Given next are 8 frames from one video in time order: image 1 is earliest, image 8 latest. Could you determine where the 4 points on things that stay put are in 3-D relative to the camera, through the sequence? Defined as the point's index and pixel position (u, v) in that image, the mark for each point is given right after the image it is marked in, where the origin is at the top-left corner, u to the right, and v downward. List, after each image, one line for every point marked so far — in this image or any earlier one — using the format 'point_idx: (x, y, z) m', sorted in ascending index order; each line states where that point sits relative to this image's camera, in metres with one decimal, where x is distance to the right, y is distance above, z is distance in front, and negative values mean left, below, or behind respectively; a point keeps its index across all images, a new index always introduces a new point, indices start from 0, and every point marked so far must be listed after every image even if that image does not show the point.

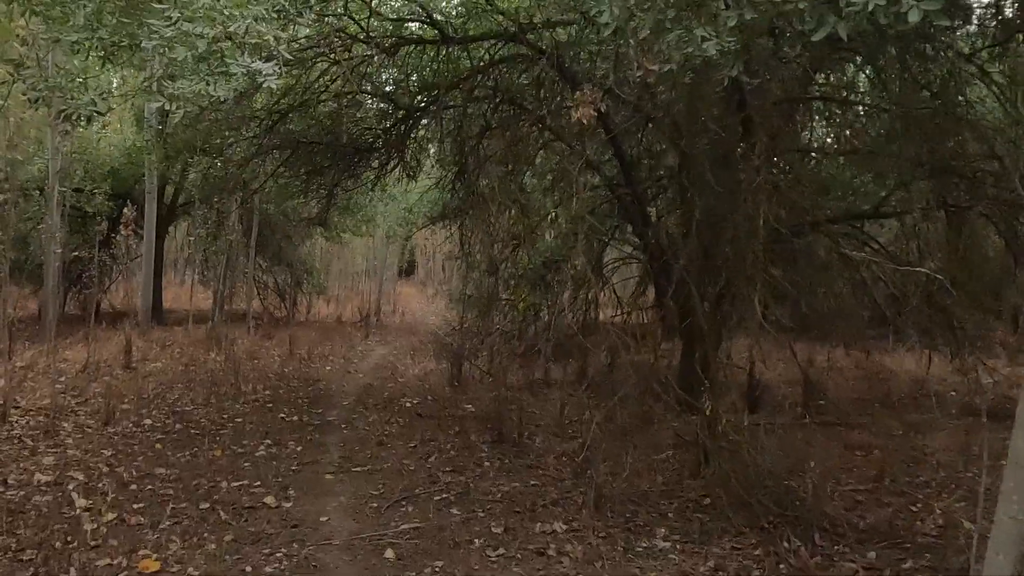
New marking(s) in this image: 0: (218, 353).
0: (-4.3, -1.0, +11.4) m
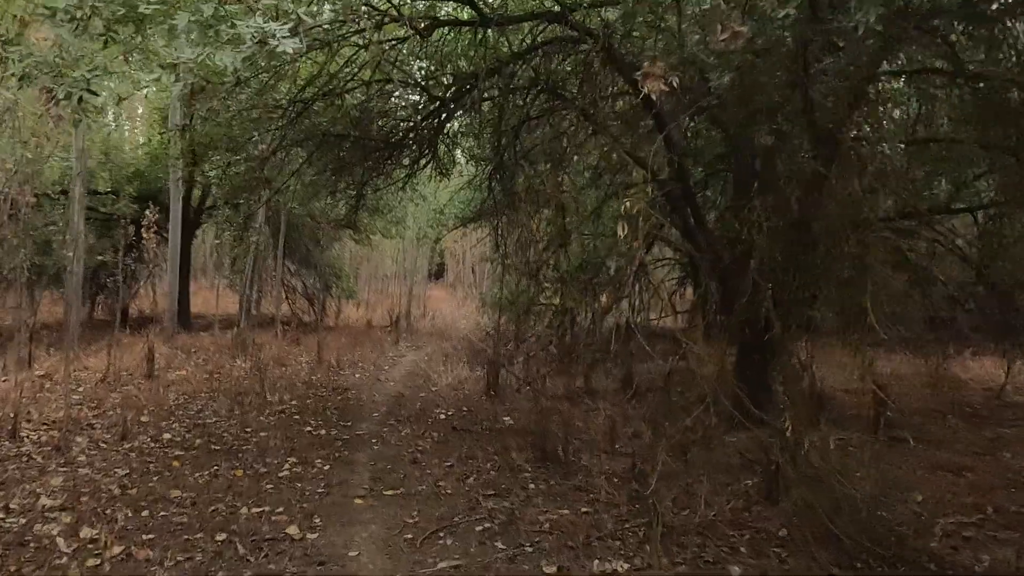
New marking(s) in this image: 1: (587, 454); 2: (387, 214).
0: (-3.8, -1.0, +11.0) m
1: (+0.6, -1.4, +6.4) m
2: (-2.5, +1.5, +15.5) m
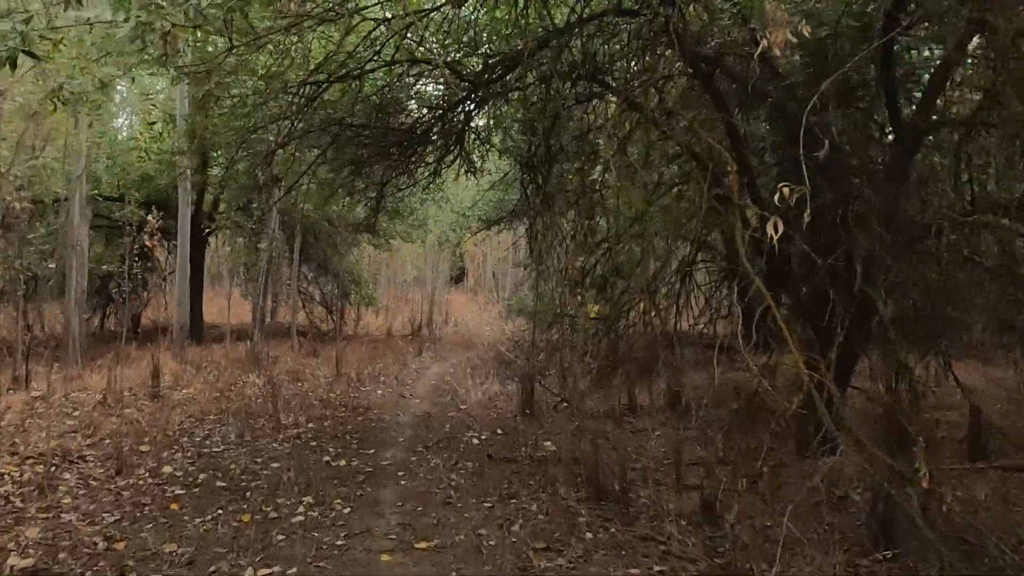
0: (-3.4, -1.2, +10.2) m
1: (+1.0, -1.4, +5.5) m
2: (-2.0, +1.4, +14.7) m
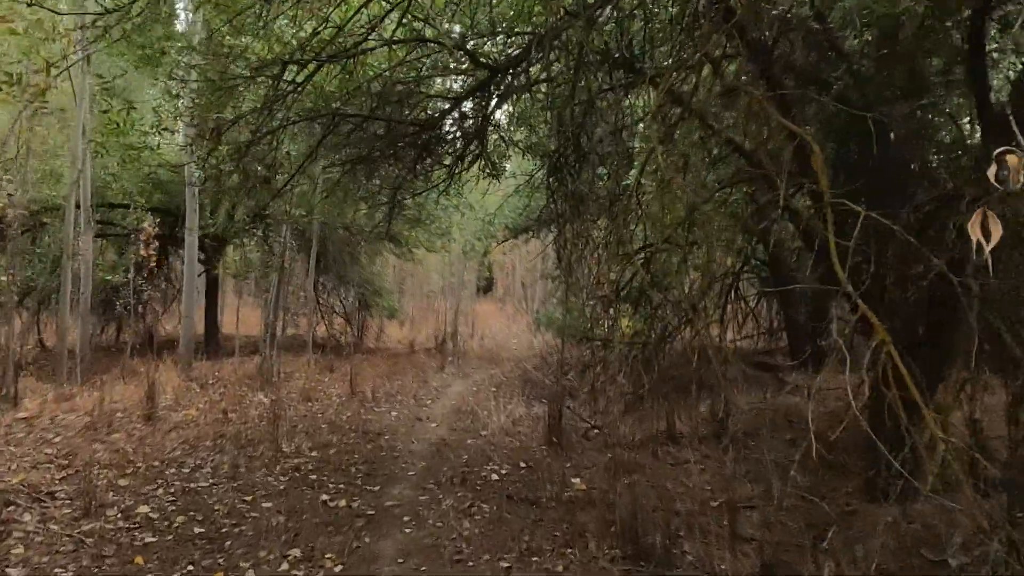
0: (-3.0, -1.3, +9.6) m
1: (+1.1, -1.6, +4.7) m
2: (-1.5, +1.2, +14.0) m
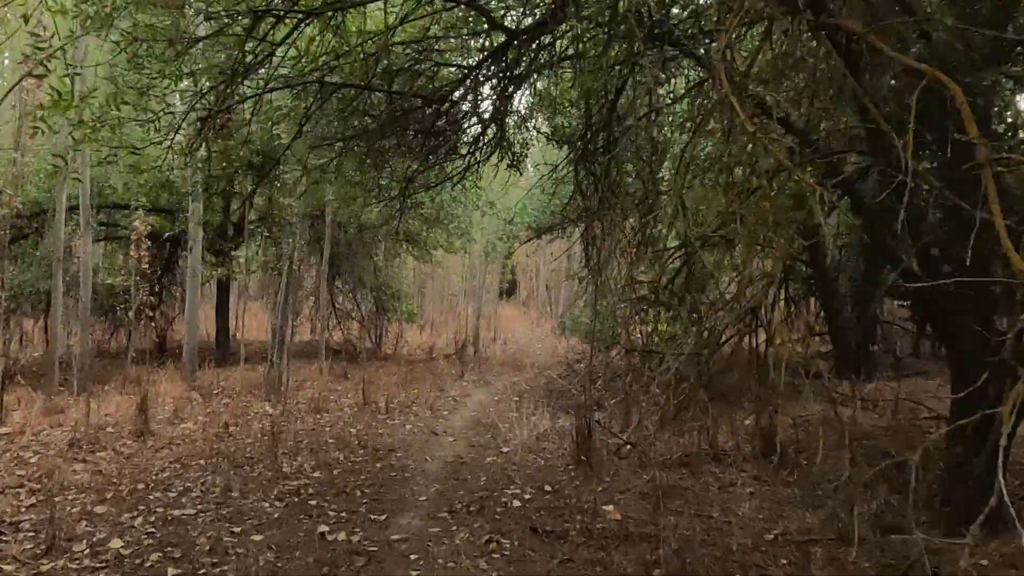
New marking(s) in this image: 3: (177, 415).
0: (-2.8, -1.4, +8.9) m
1: (+1.2, -1.6, +3.9) m
2: (-1.1, +1.1, +13.3) m
3: (-3.5, -1.3, +8.2) m
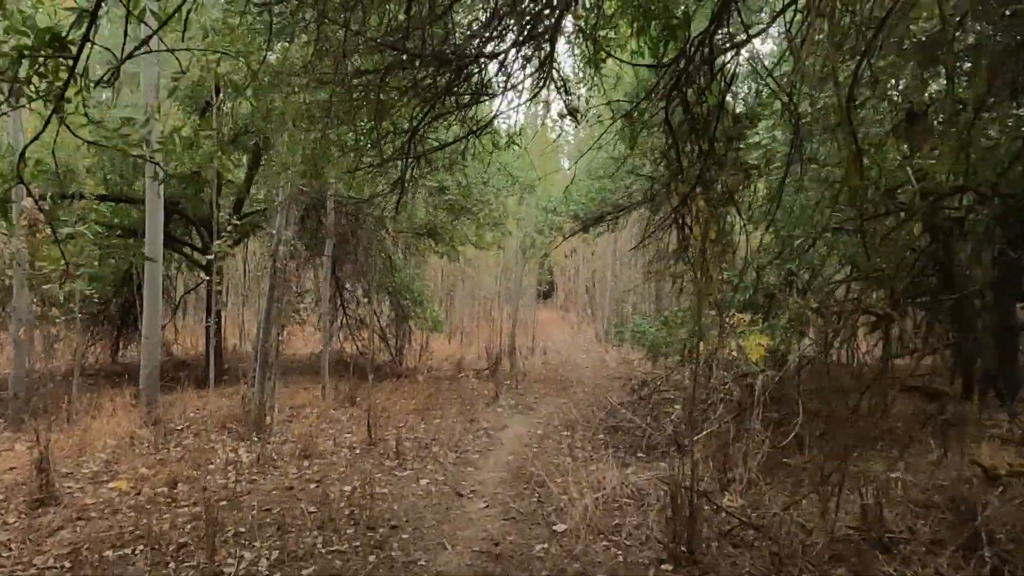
0: (-2.3, -1.4, +6.7) m
1: (+1.4, -1.5, +1.6) m
2: (-0.4, +1.1, +11.0) m
3: (-3.1, -1.4, +6.0) m
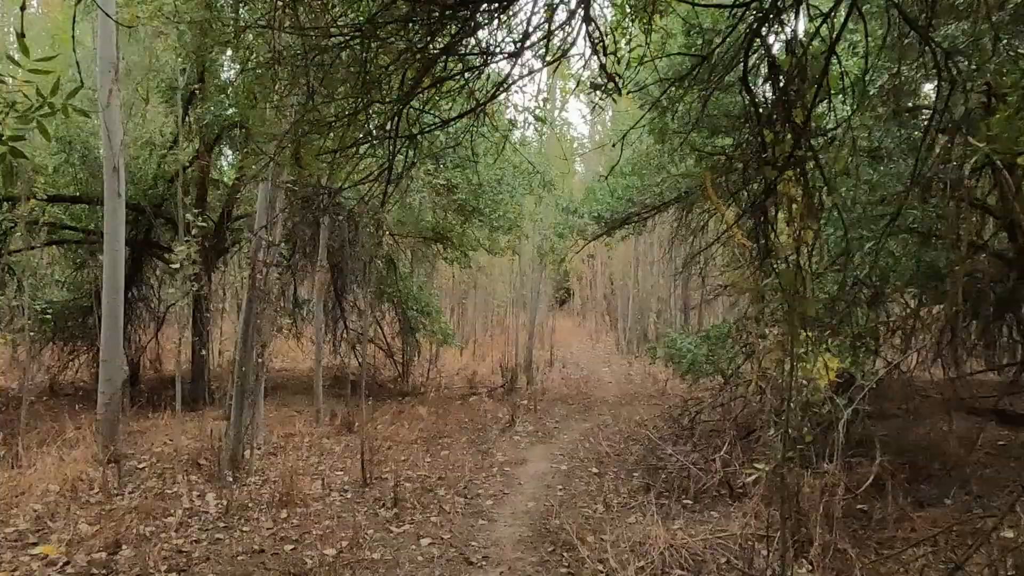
0: (-2.2, -1.5, +5.6) m
1: (+1.5, -1.6, +0.4) m
2: (-0.2, +0.9, +9.9) m
3: (-3.0, -1.5, +4.9) m
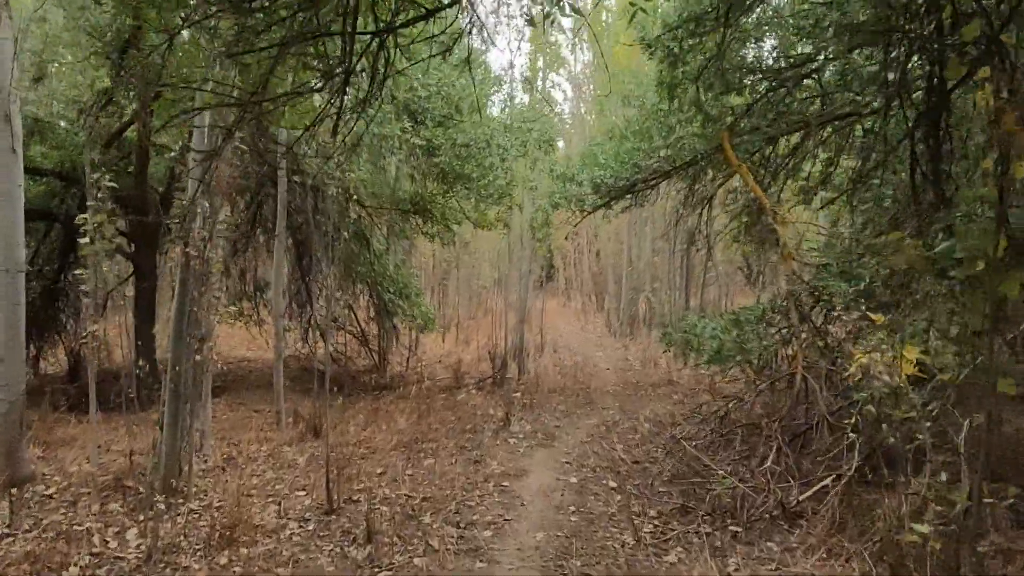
0: (-2.1, -1.4, +4.4) m
1: (+1.7, -1.6, -0.8) m
2: (-0.3, +1.2, +8.6) m
3: (-2.9, -1.4, +3.6) m
